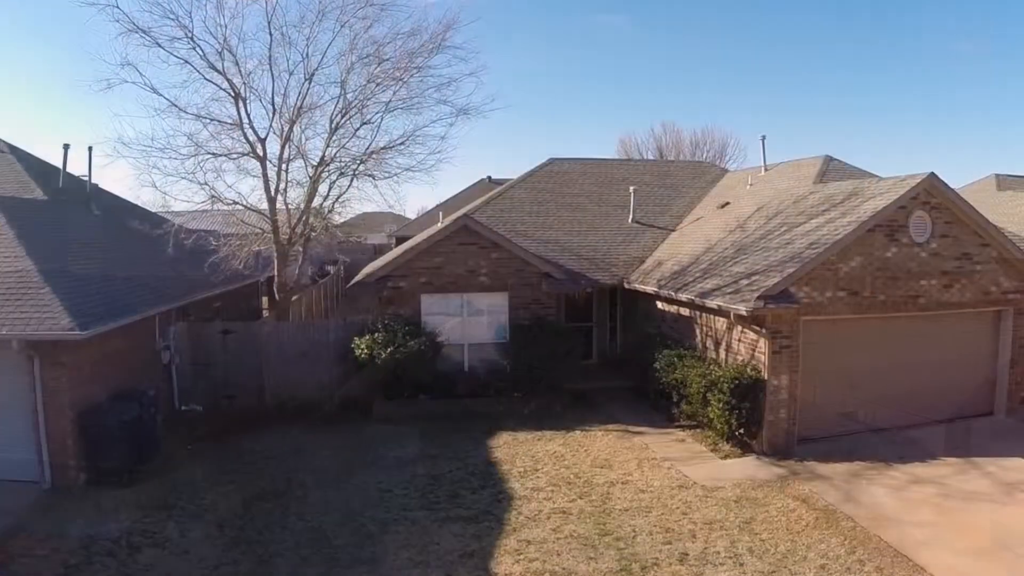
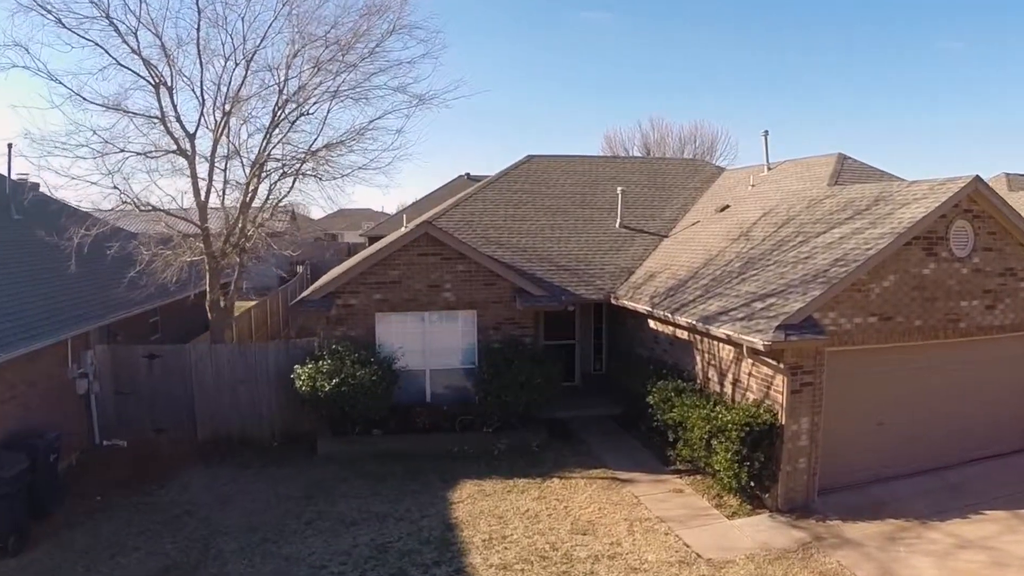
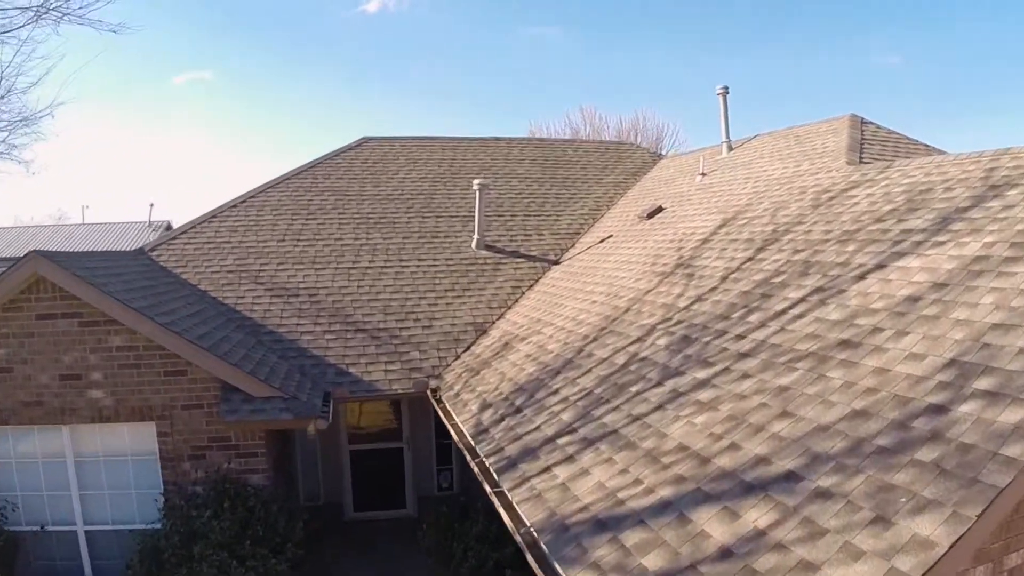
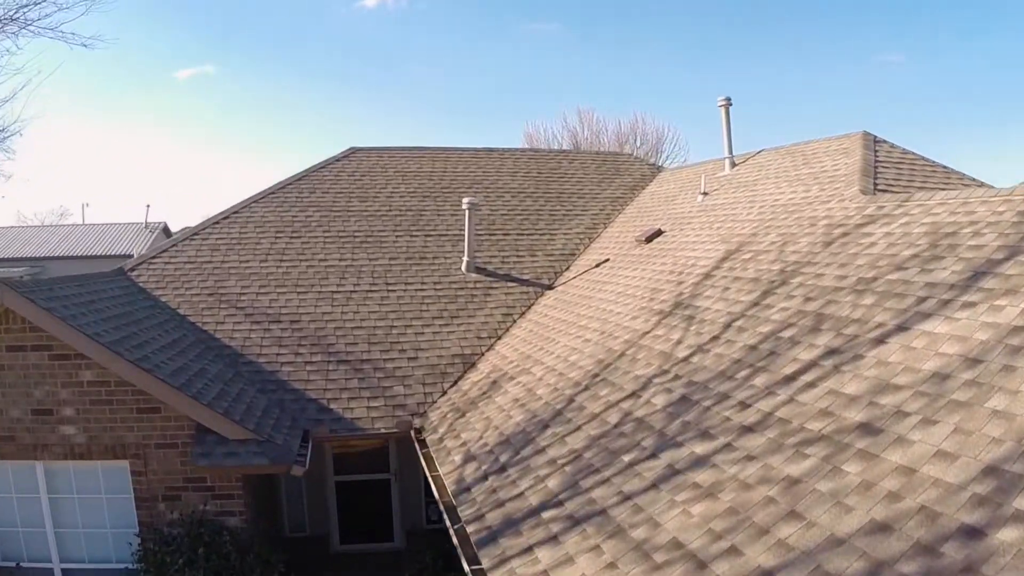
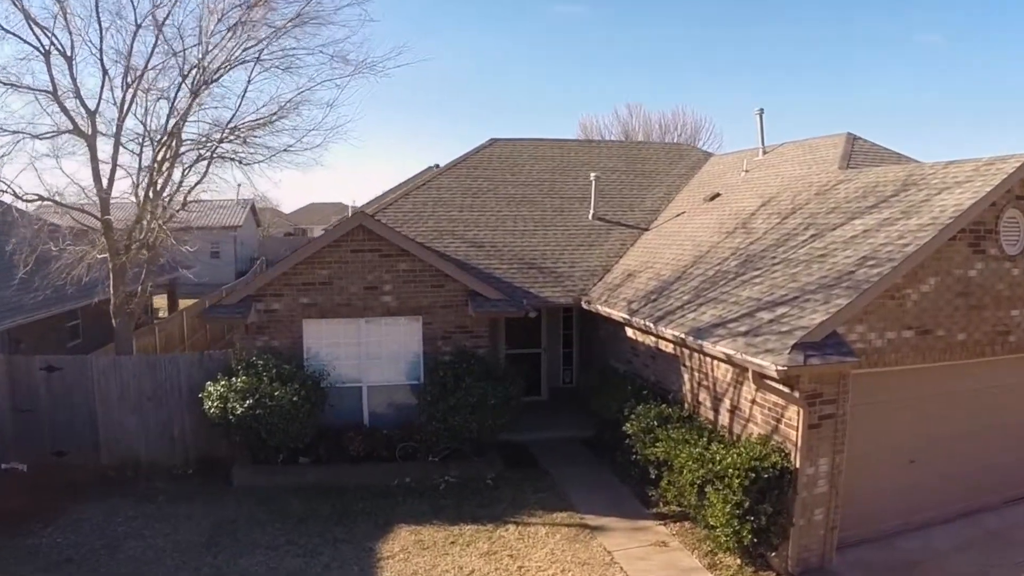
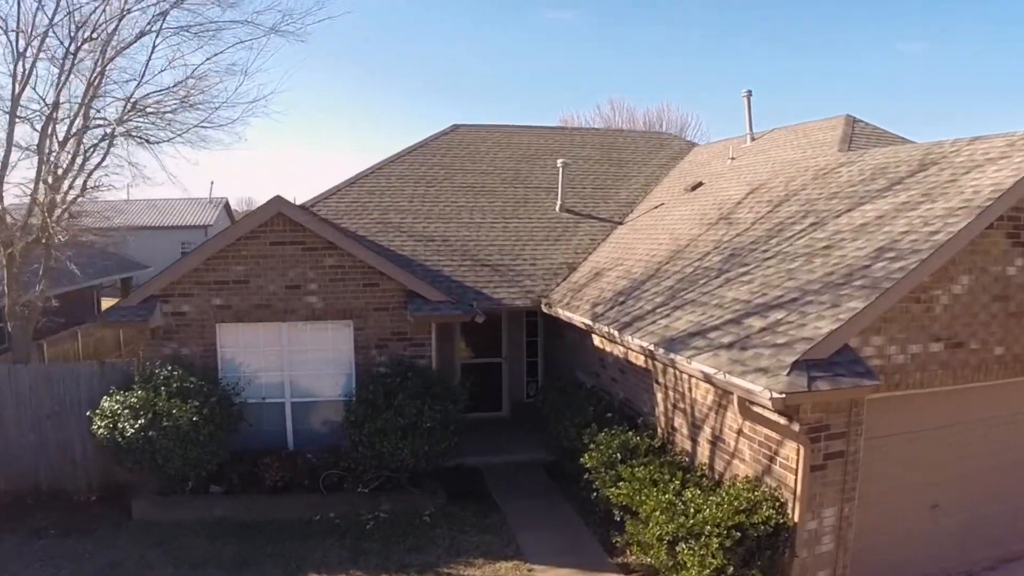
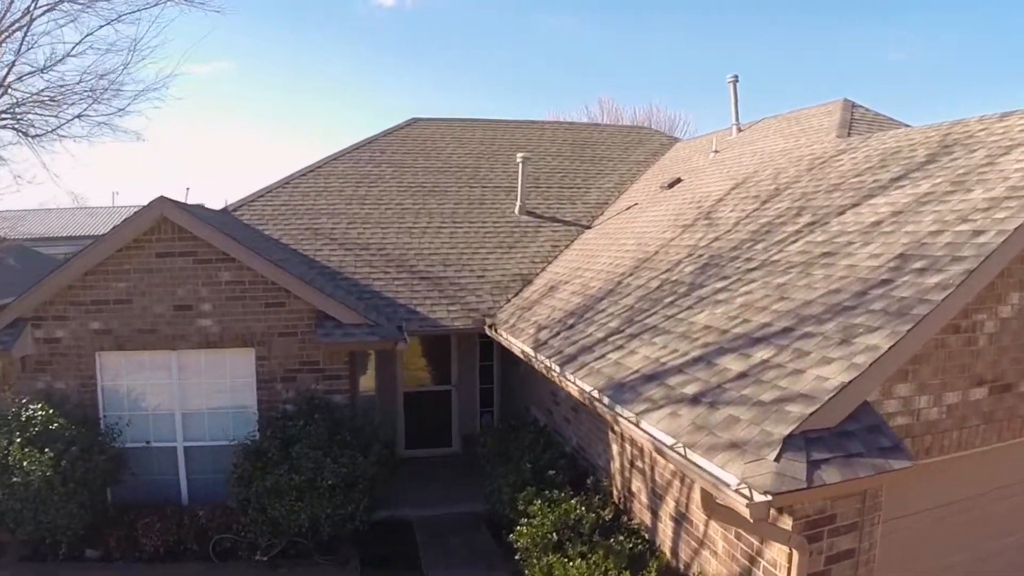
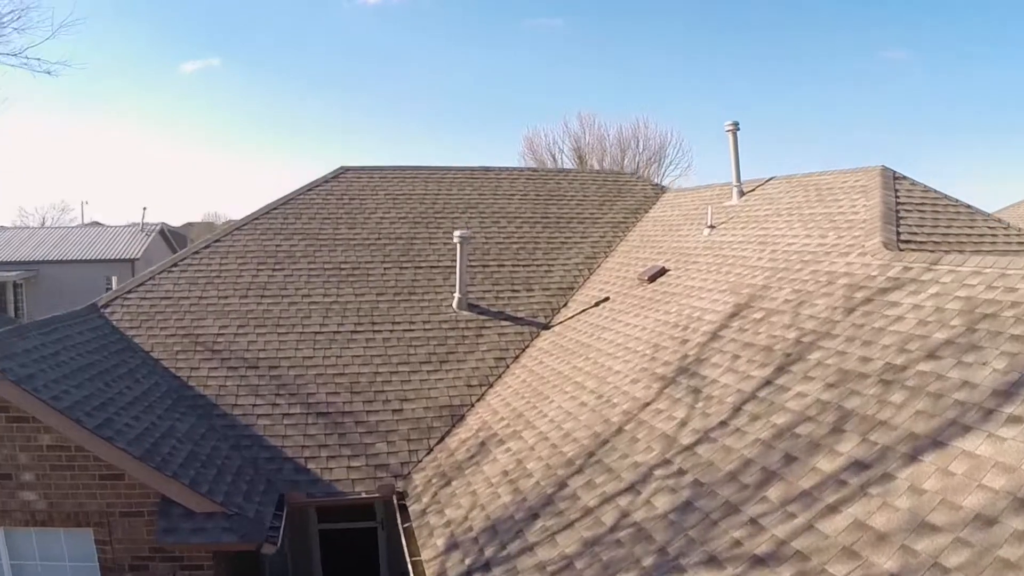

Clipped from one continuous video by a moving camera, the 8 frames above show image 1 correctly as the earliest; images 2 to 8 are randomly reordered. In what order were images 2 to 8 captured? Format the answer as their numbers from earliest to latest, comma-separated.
2, 5, 6, 7, 3, 4, 8
